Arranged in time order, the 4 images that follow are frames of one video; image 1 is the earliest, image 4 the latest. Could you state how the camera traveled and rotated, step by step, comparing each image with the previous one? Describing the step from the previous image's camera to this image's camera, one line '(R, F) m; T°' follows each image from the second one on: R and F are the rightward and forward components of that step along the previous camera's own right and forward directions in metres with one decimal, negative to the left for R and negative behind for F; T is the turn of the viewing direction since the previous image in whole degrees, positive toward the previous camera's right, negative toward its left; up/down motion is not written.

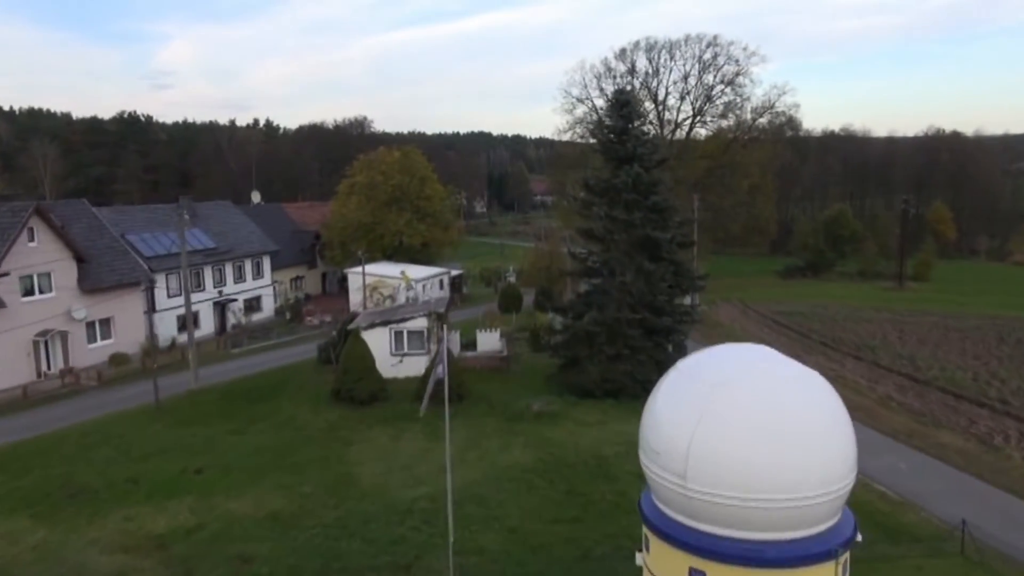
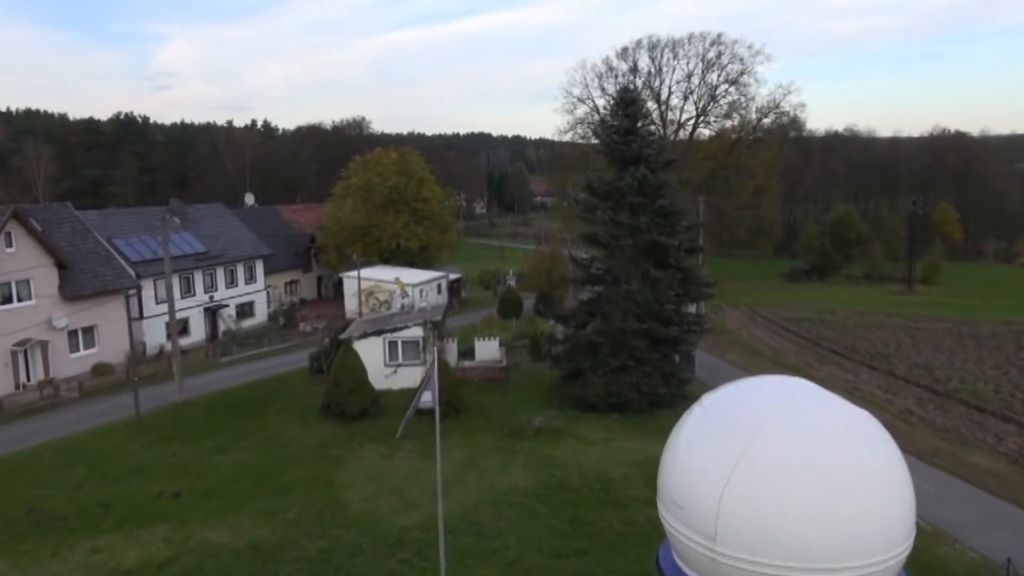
(0.0, +1.2) m; 0°
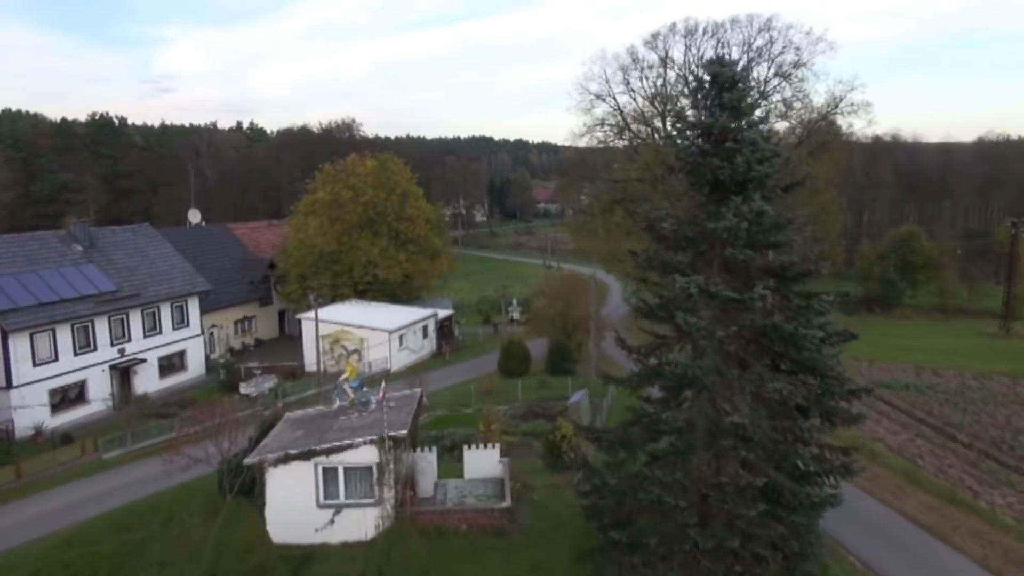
(-0.2, +9.4) m; 0°
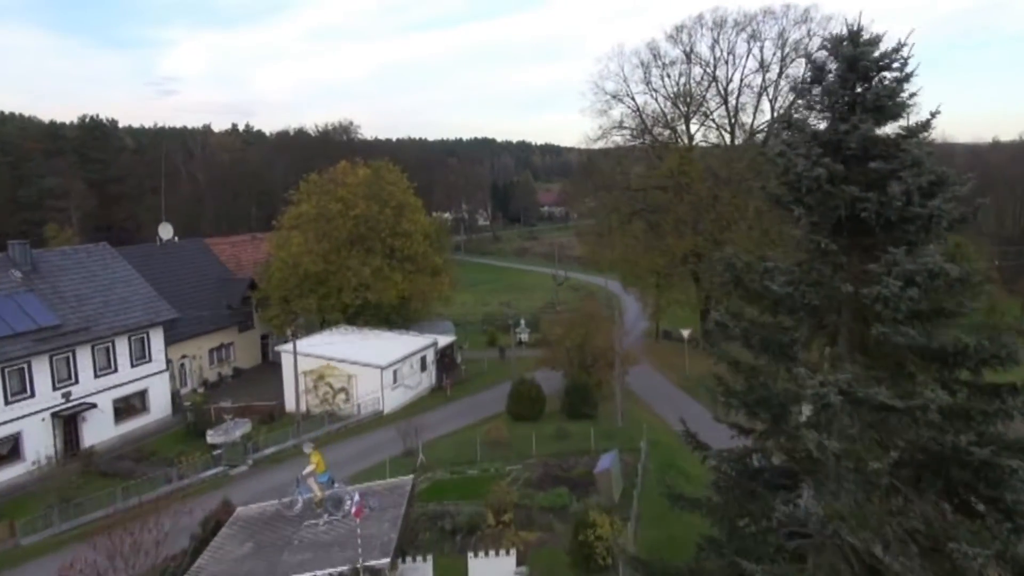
(-0.3, +4.4) m; 0°
